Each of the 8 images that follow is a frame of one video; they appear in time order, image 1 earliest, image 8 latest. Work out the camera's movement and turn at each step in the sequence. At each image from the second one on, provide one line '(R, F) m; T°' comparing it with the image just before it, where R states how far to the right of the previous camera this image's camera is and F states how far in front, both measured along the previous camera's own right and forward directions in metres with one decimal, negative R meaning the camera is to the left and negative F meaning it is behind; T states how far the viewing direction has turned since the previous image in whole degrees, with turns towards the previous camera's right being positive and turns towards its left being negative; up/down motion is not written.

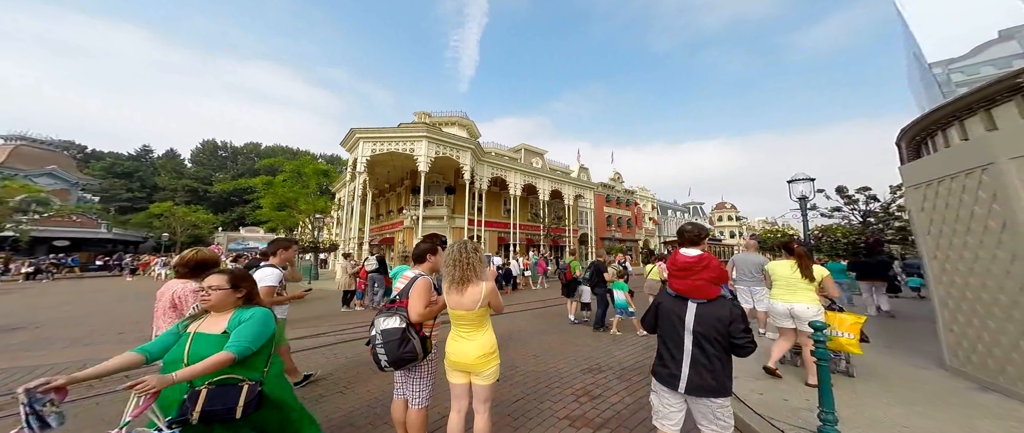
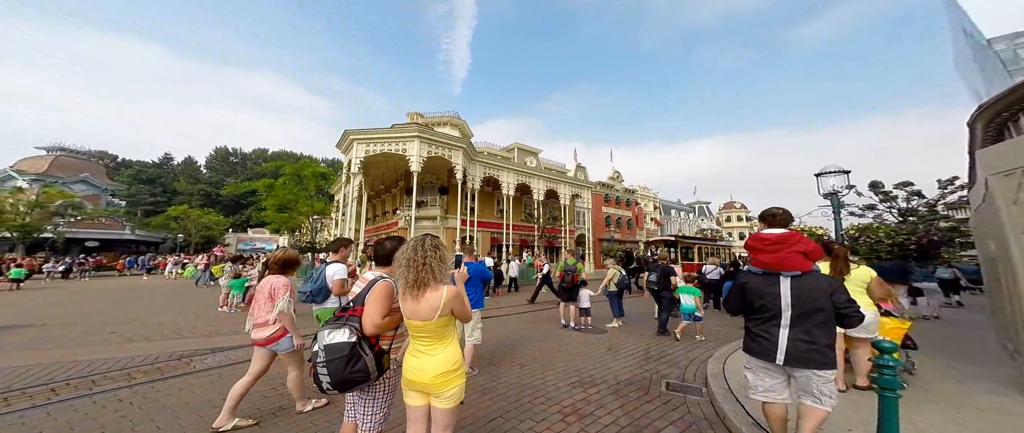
(+0.3, +0.5) m; -1°
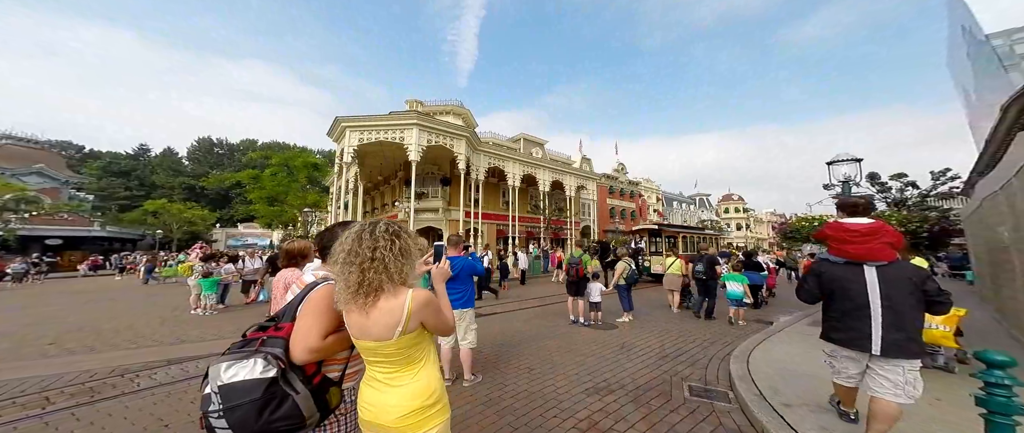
(-0.1, +0.5) m; +1°
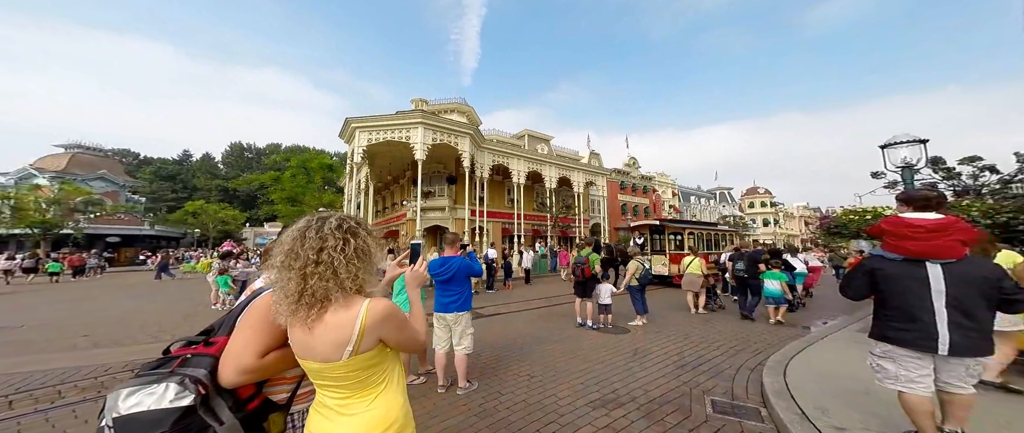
(+0.2, +0.3) m; -3°
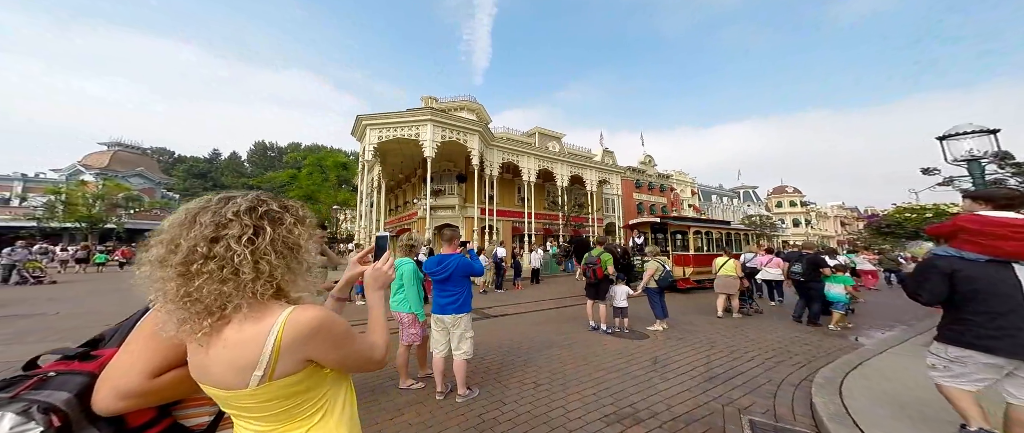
(+0.1, +0.4) m; -3°
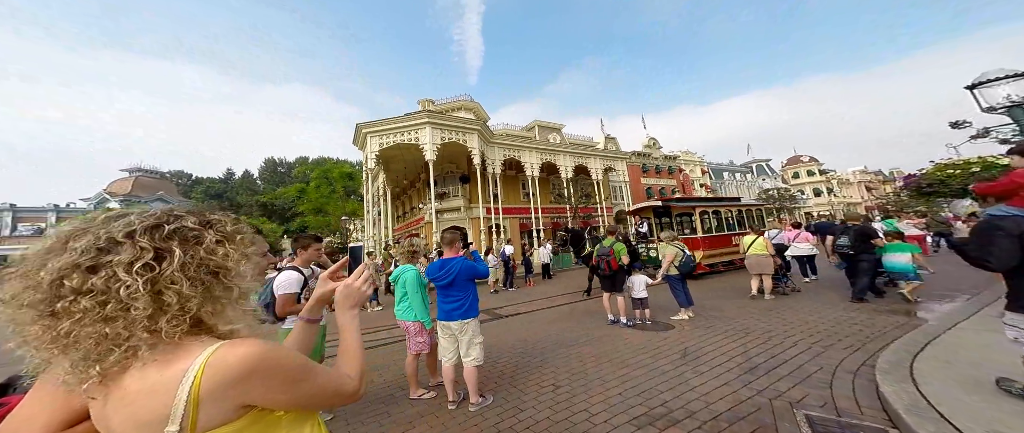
(+0.1, +0.3) m; -2°
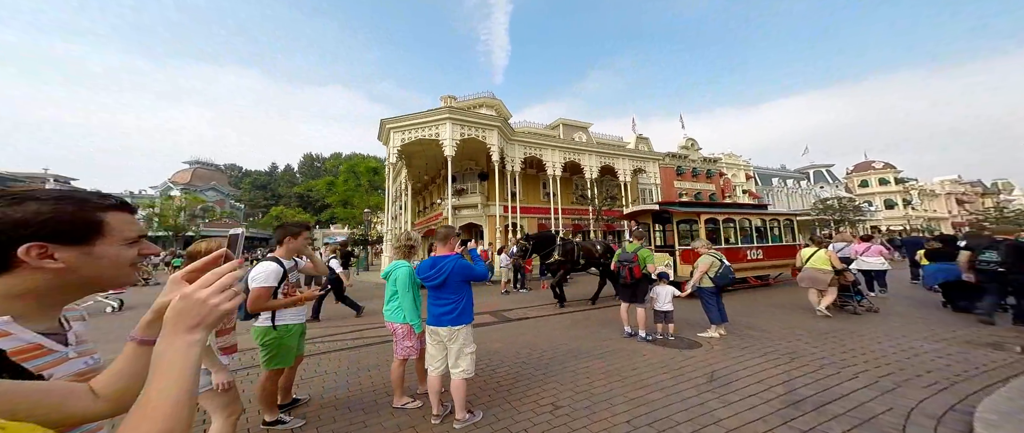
(+0.2, +0.4) m; -5°
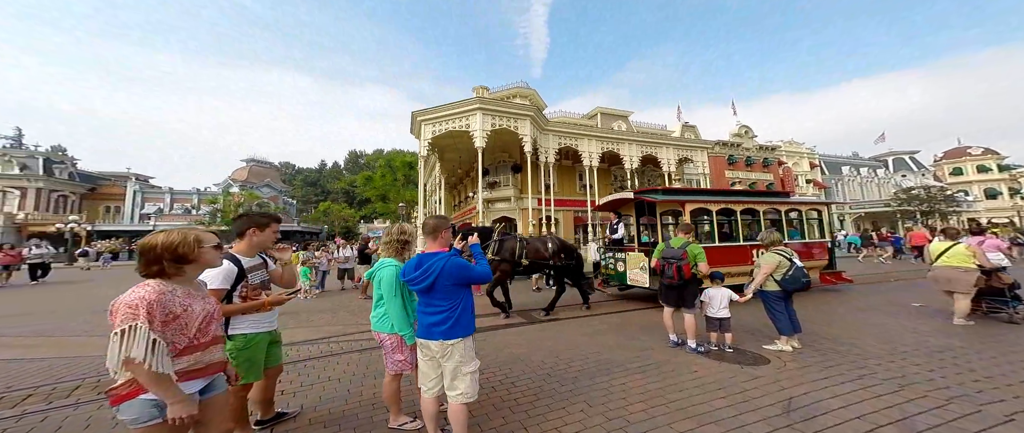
(+0.1, +0.7) m; -7°
